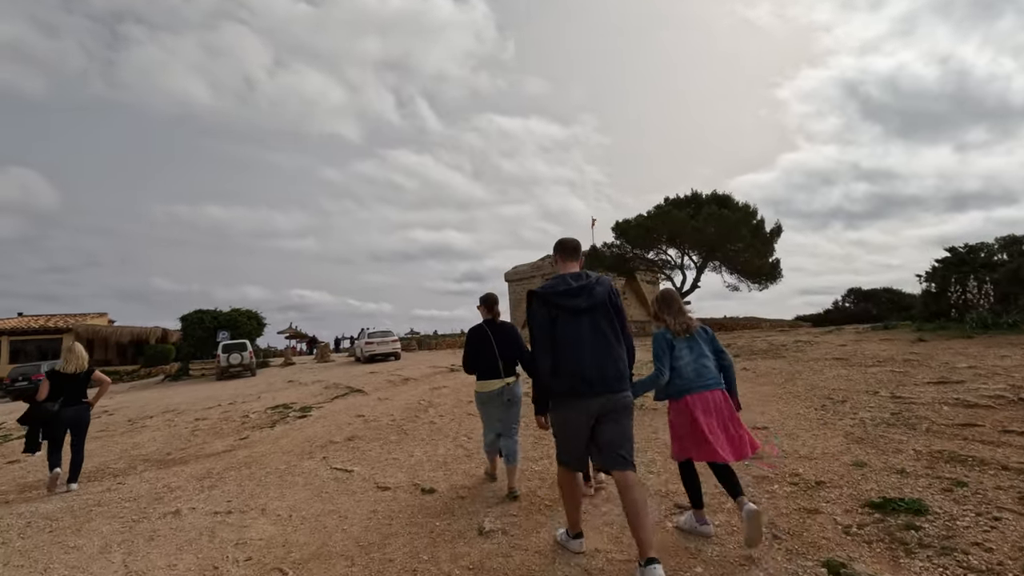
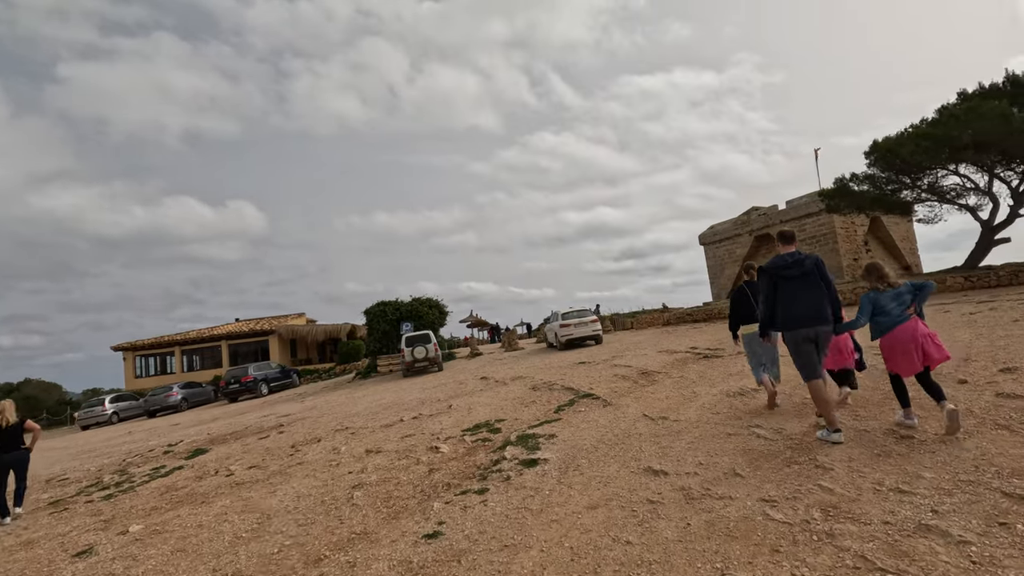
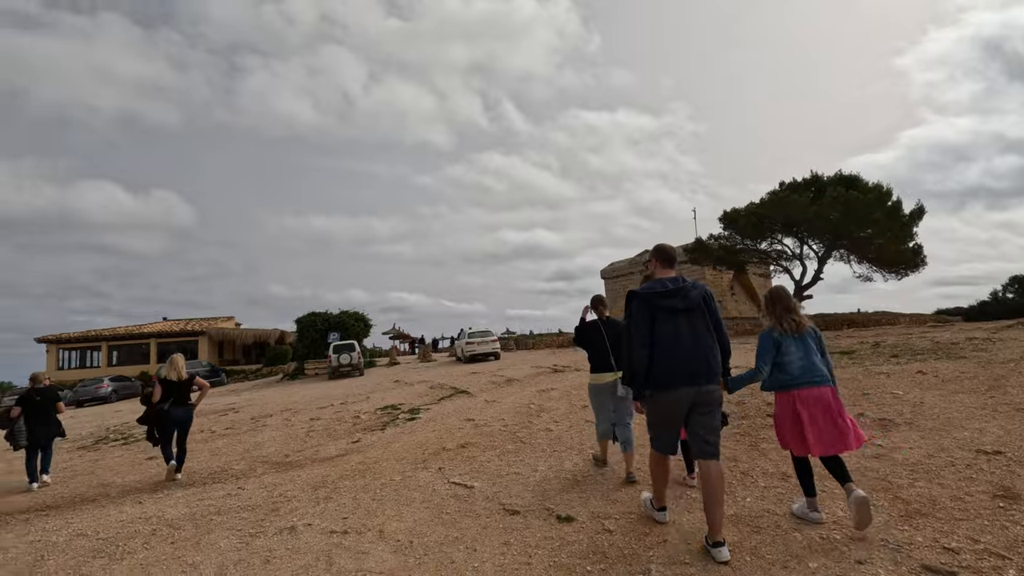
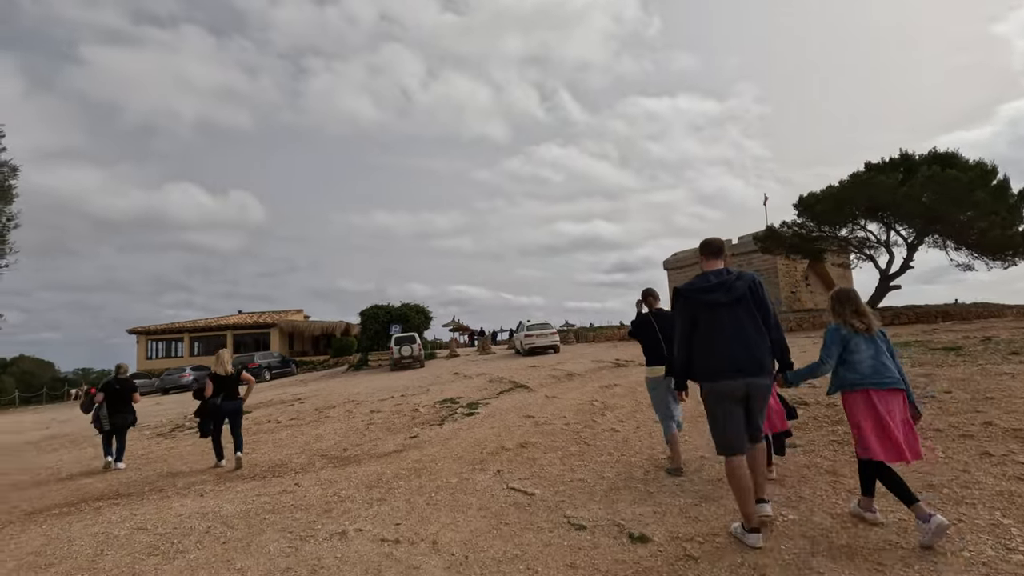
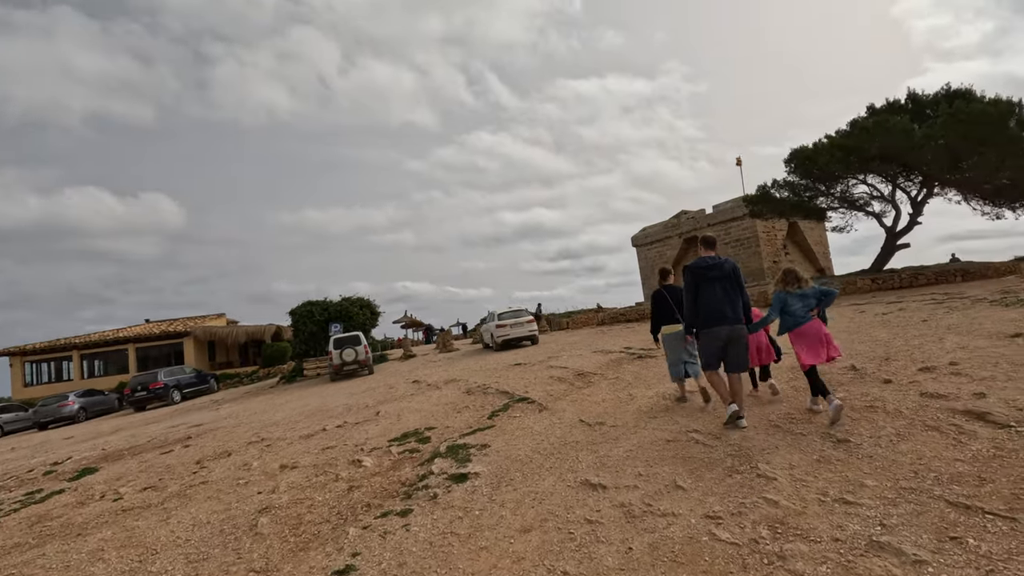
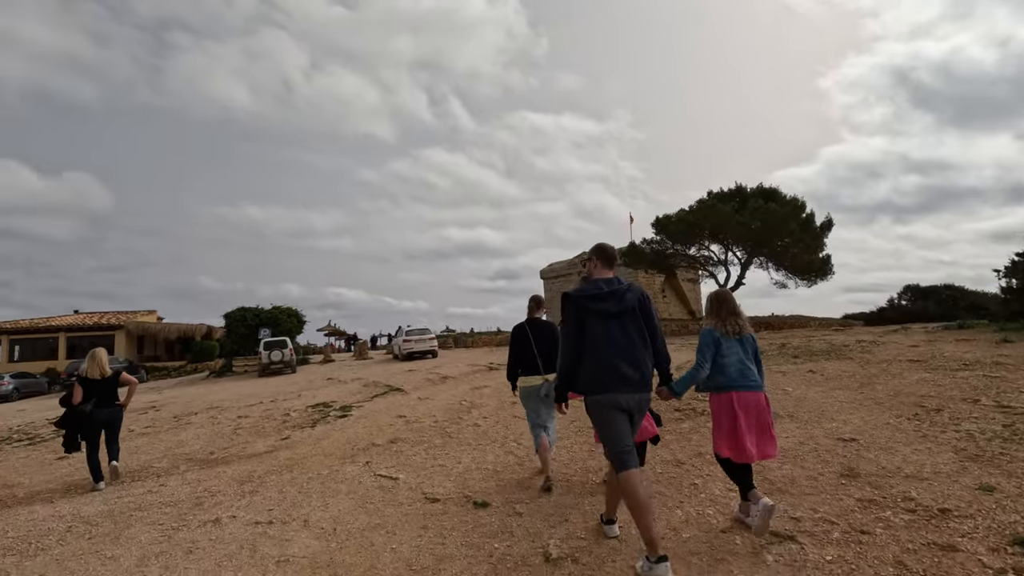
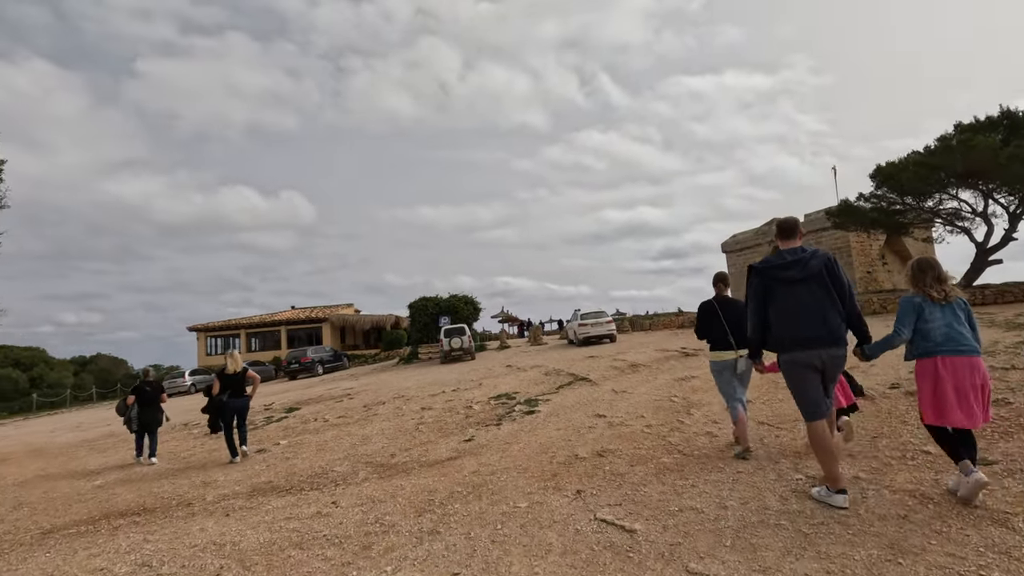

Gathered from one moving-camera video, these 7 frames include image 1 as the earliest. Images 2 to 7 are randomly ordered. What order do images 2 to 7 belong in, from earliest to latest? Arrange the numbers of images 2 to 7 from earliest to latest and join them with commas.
6, 3, 4, 7, 2, 5
